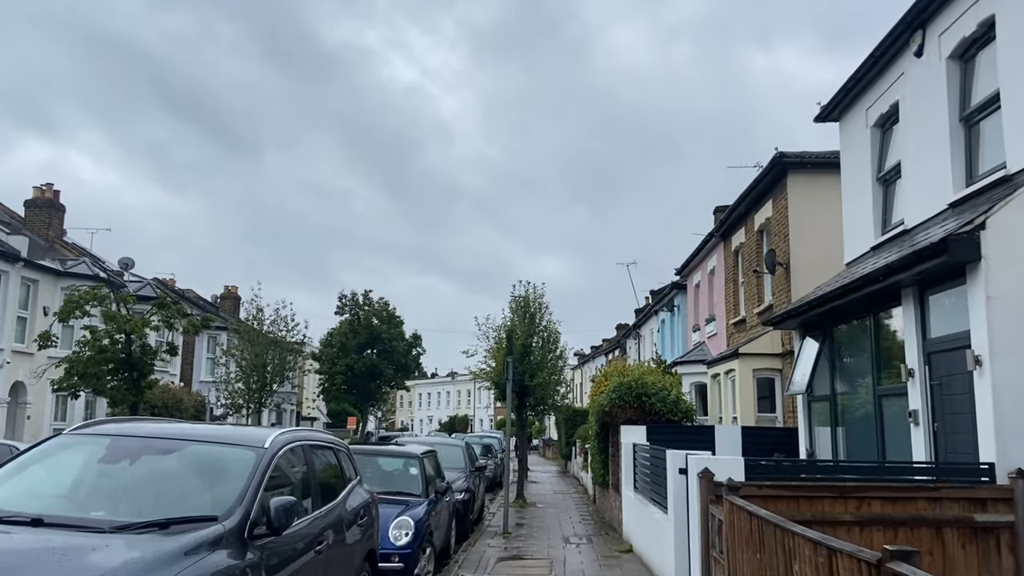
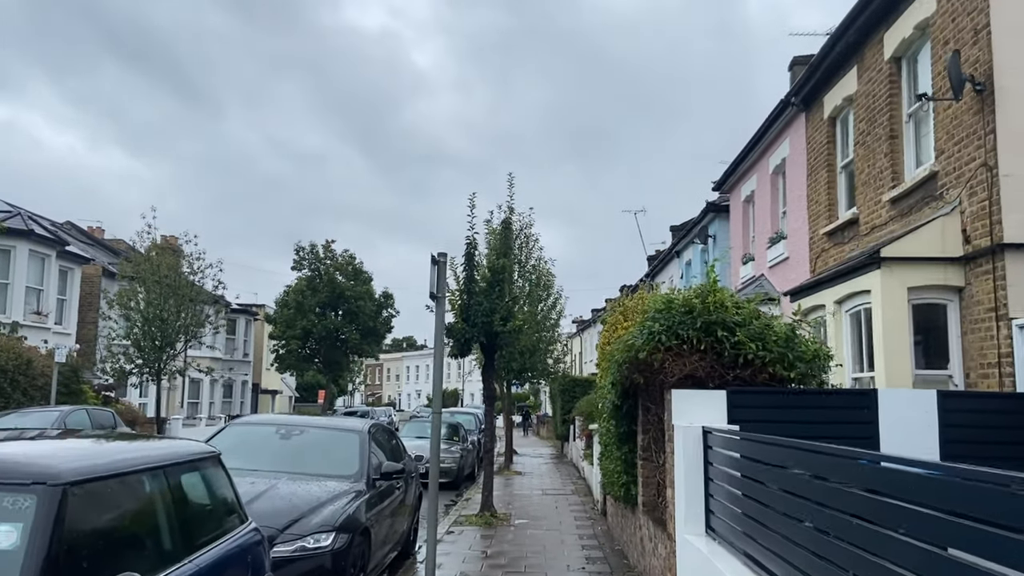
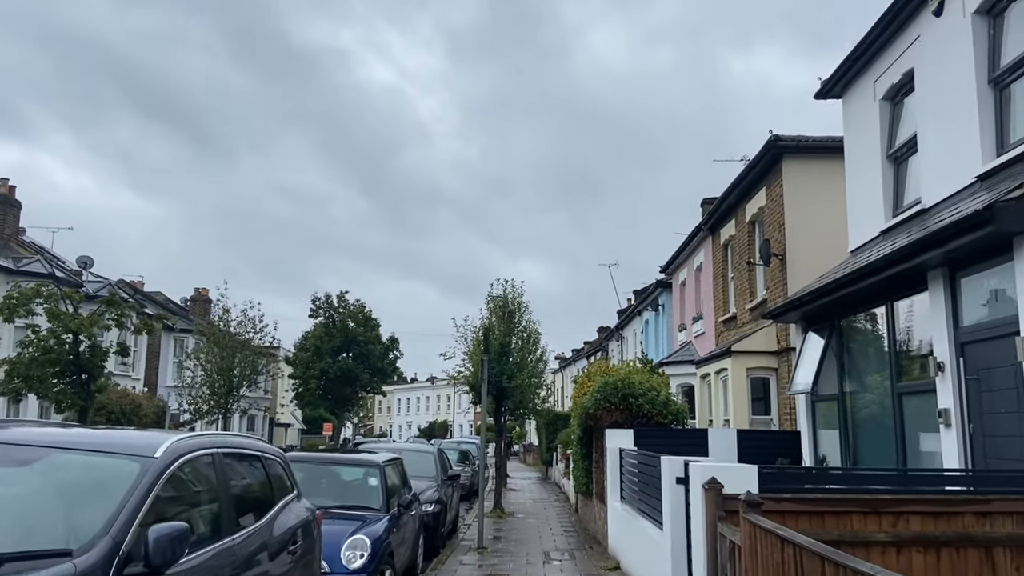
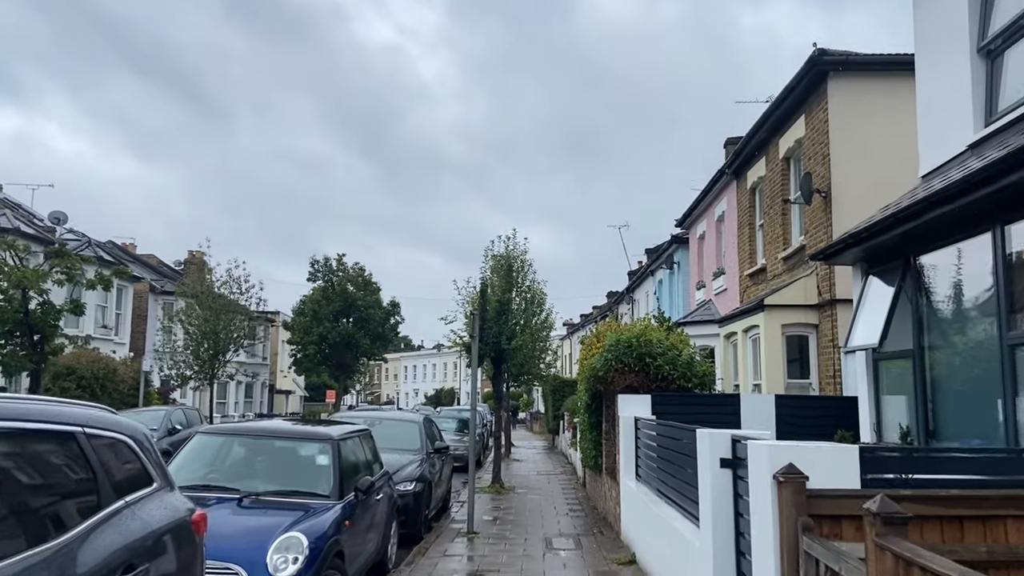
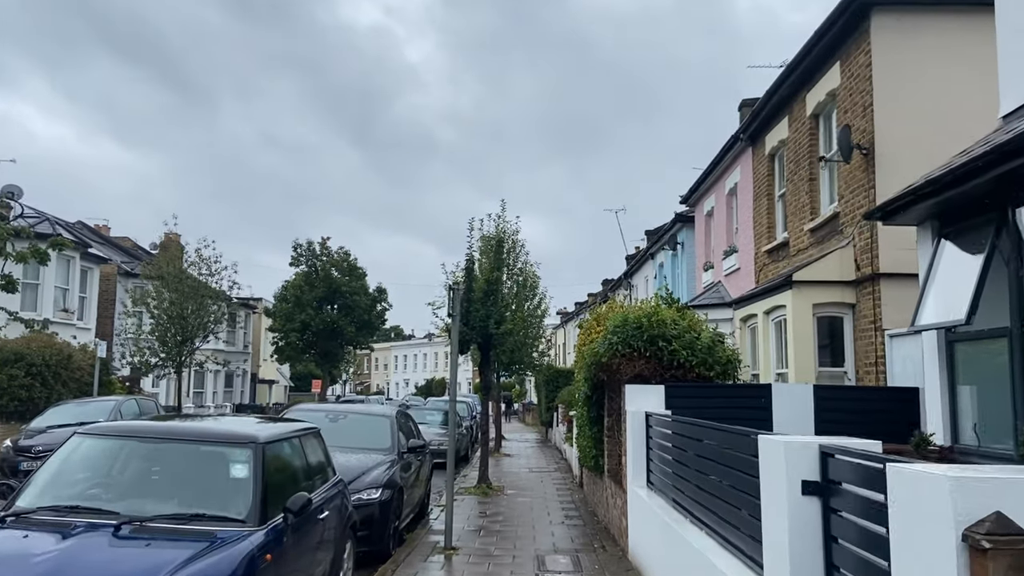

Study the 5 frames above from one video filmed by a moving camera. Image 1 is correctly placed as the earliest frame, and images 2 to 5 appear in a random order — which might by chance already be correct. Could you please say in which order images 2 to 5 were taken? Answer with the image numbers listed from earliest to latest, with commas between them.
3, 4, 5, 2
